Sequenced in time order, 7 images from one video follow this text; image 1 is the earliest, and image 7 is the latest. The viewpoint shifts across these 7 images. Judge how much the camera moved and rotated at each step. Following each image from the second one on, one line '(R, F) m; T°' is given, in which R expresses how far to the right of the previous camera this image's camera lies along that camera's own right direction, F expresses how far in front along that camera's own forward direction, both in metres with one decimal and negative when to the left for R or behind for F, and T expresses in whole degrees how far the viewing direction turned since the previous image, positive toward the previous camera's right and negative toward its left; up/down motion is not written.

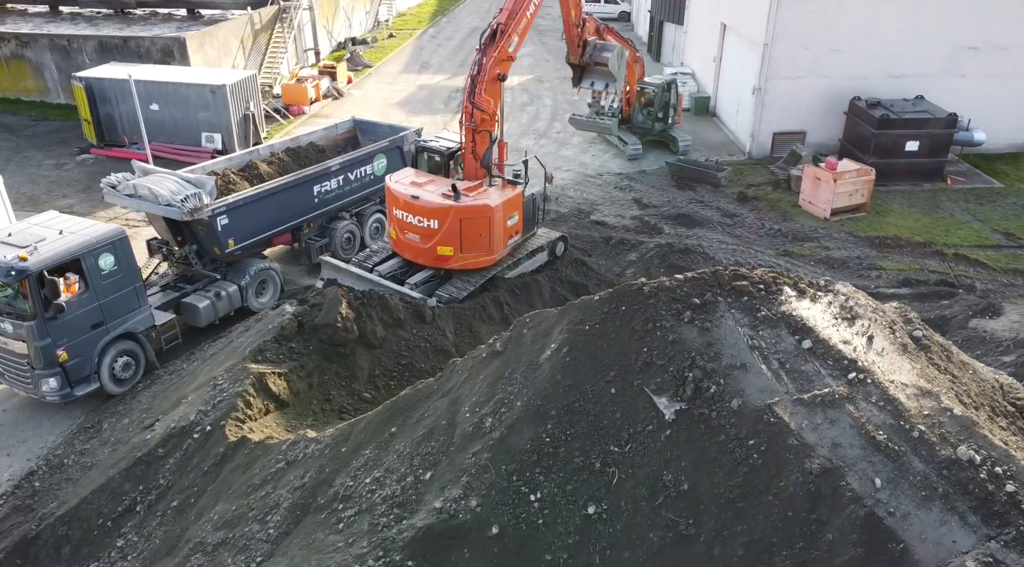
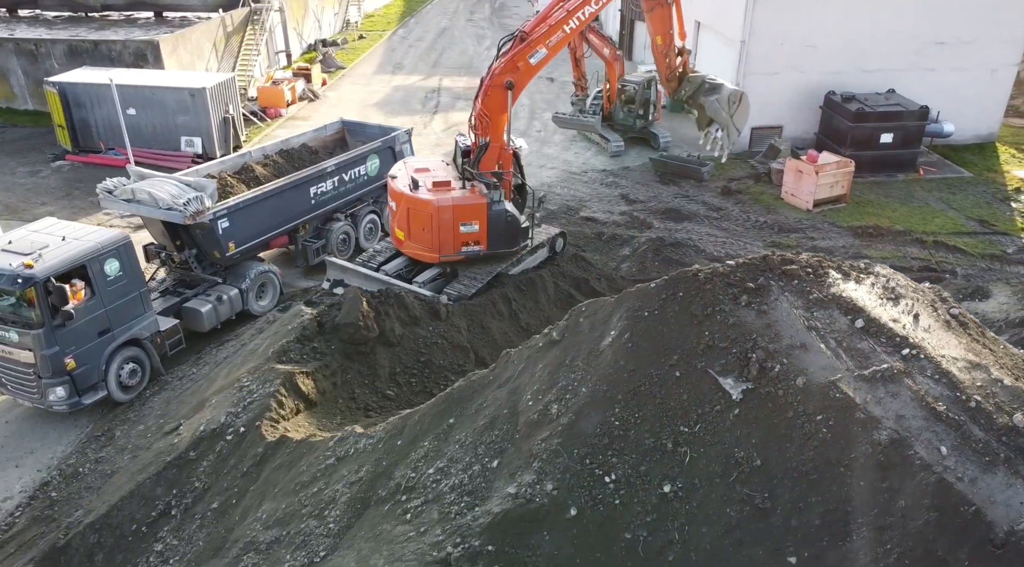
(-0.6, -0.1) m; +3°
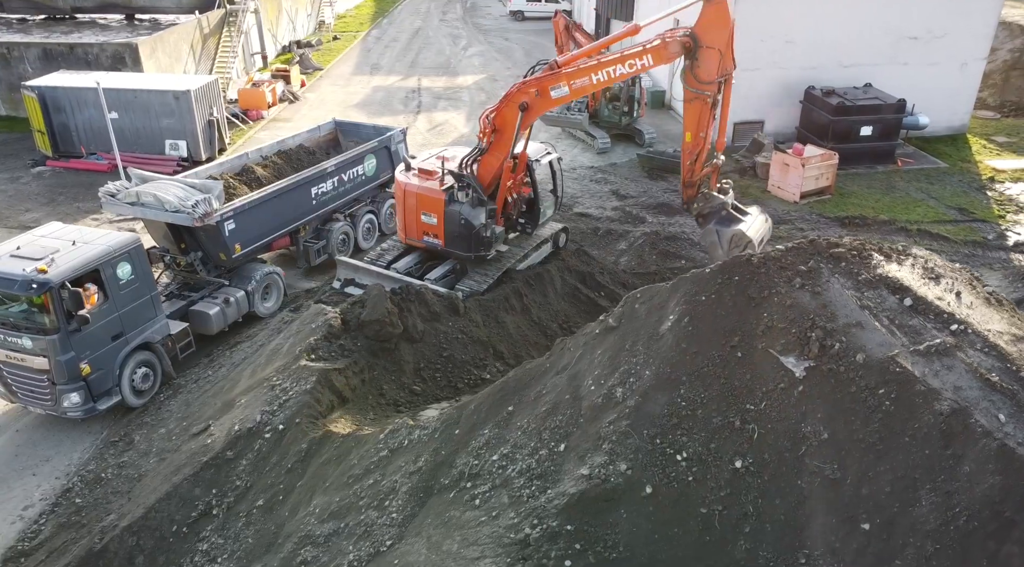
(-0.6, -0.1) m; +2°
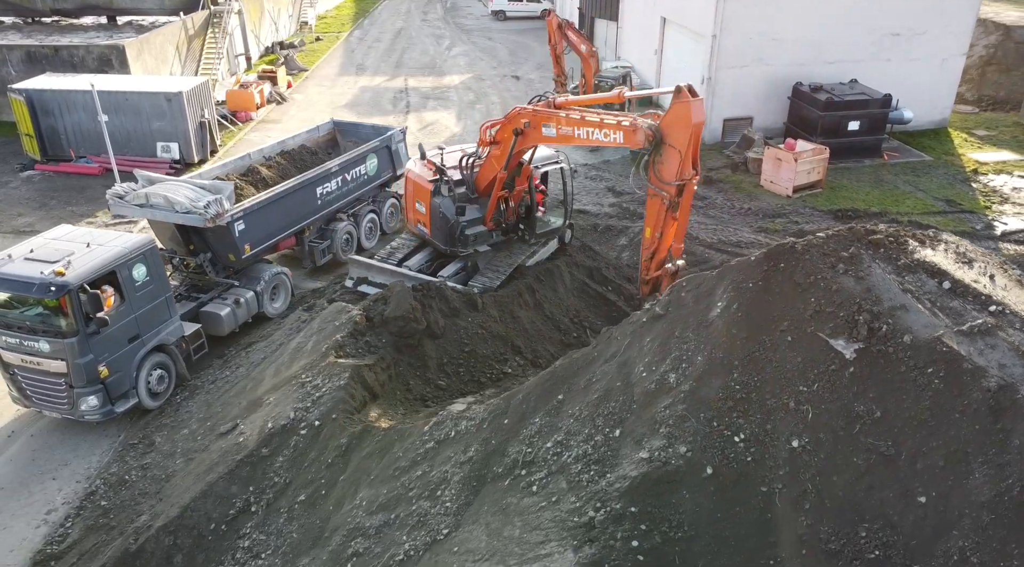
(-0.5, -0.1) m; +2°
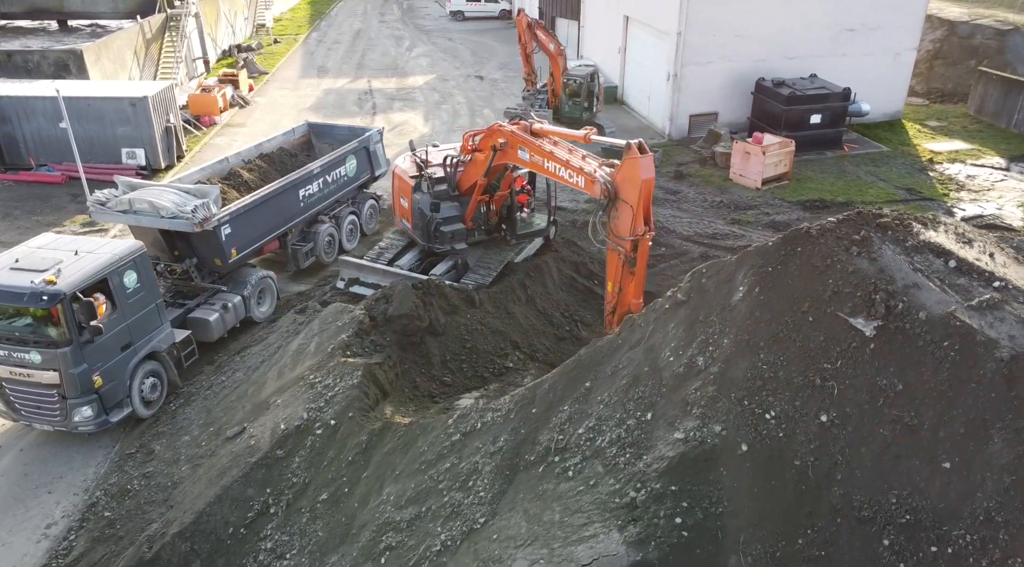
(-0.5, -0.1) m; +3°
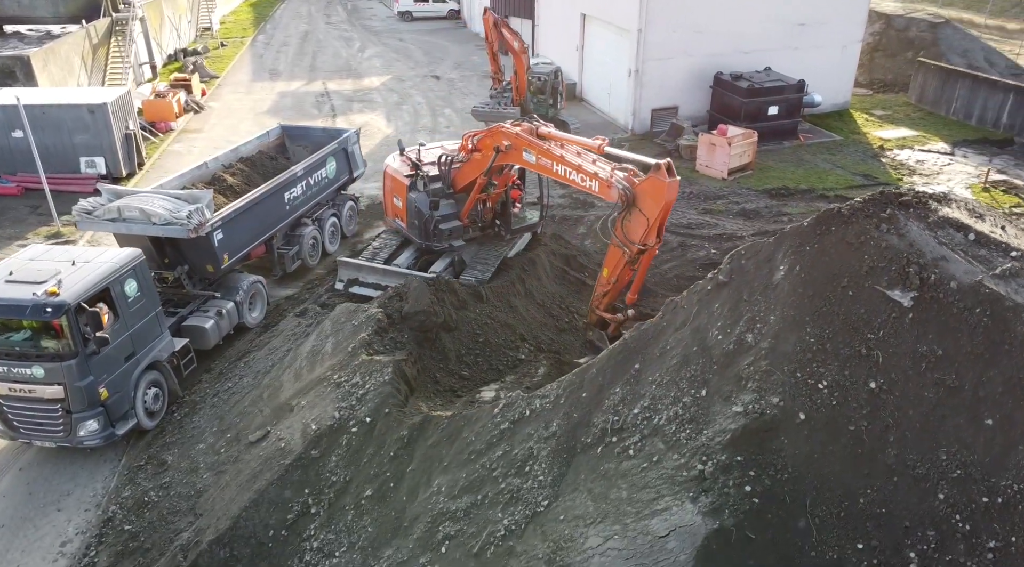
(-0.7, -0.1) m; +4°
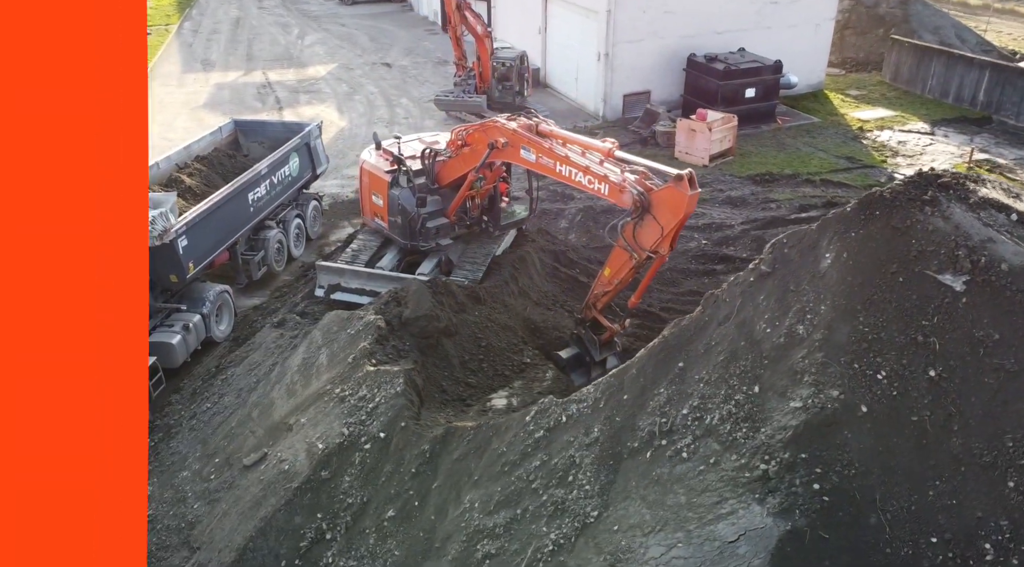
(-0.5, +0.2) m; +2°
